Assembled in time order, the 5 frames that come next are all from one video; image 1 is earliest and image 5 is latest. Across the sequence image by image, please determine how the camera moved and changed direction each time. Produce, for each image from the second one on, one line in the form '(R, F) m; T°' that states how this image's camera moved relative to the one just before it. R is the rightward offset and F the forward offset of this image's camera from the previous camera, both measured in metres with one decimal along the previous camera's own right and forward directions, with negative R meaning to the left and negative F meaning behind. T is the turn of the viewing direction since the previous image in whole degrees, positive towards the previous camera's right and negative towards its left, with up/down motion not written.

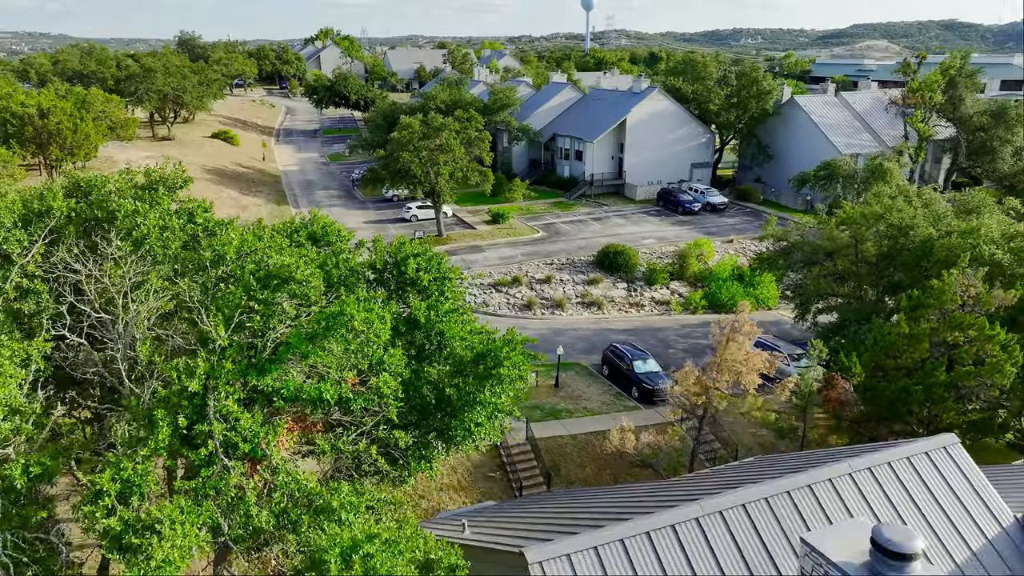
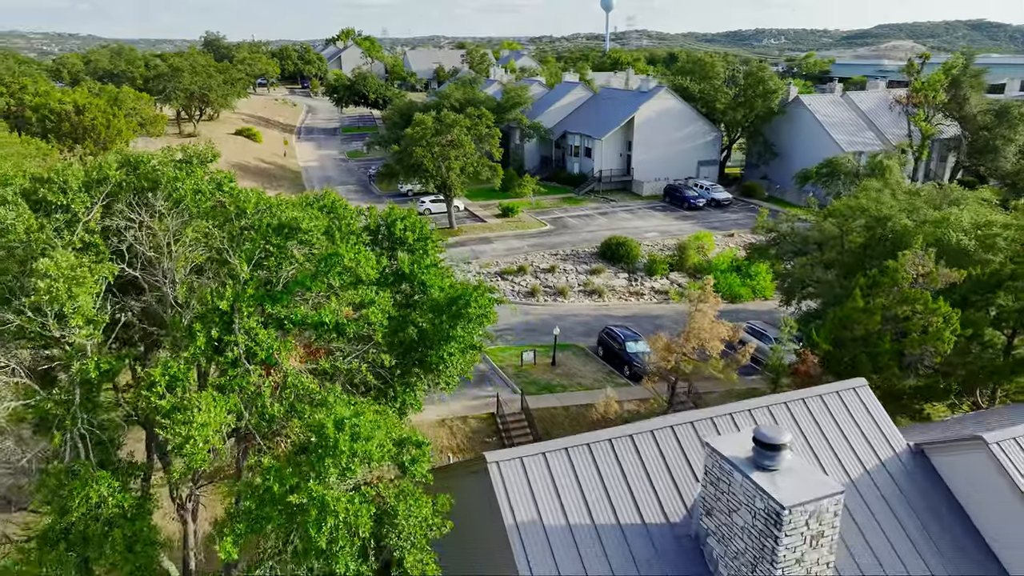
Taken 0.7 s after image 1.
(+0.7, -1.7) m; -2°
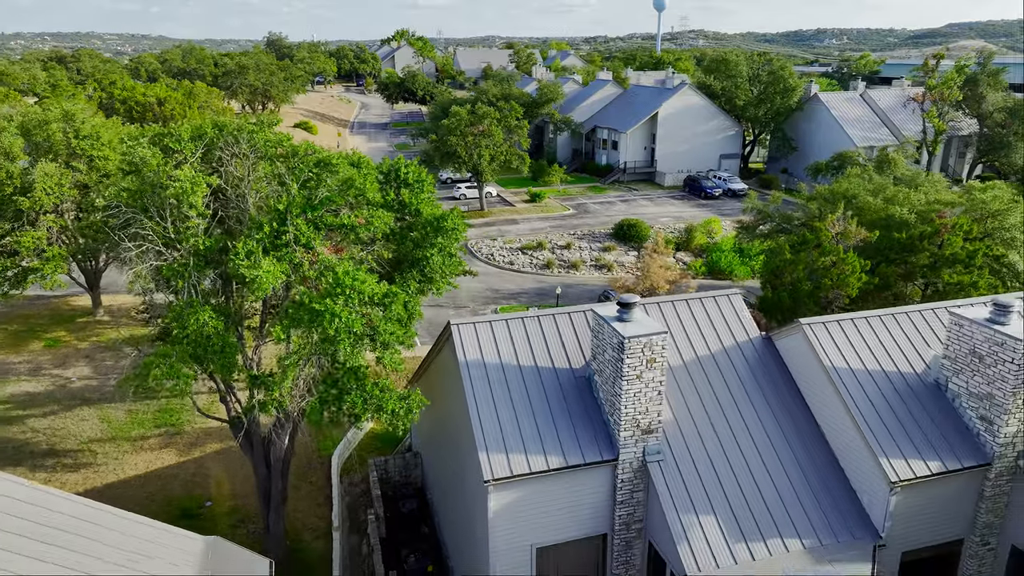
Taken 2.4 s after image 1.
(+1.8, -4.3) m; -4°
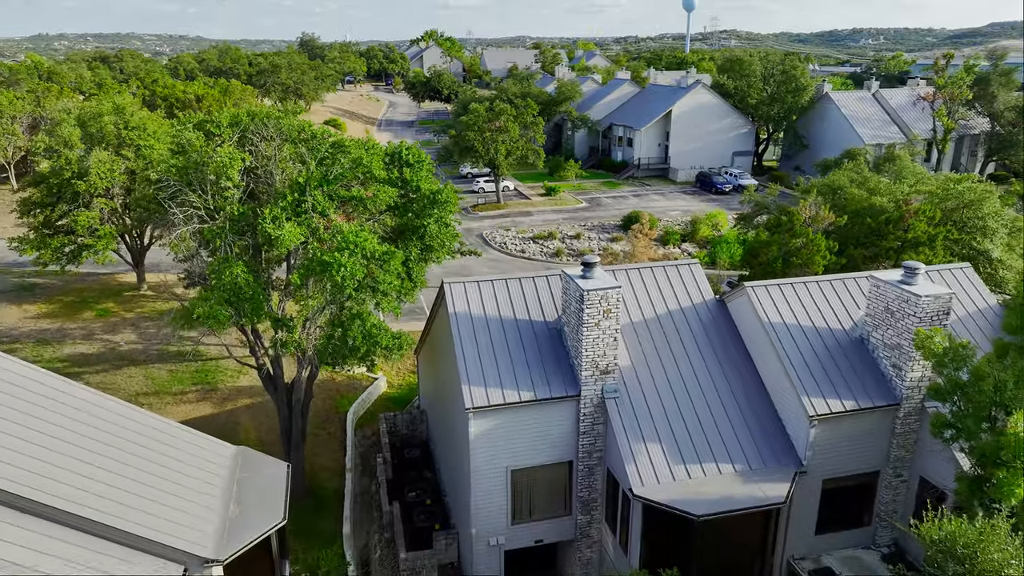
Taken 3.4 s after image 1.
(+1.0, -2.3) m; -2°
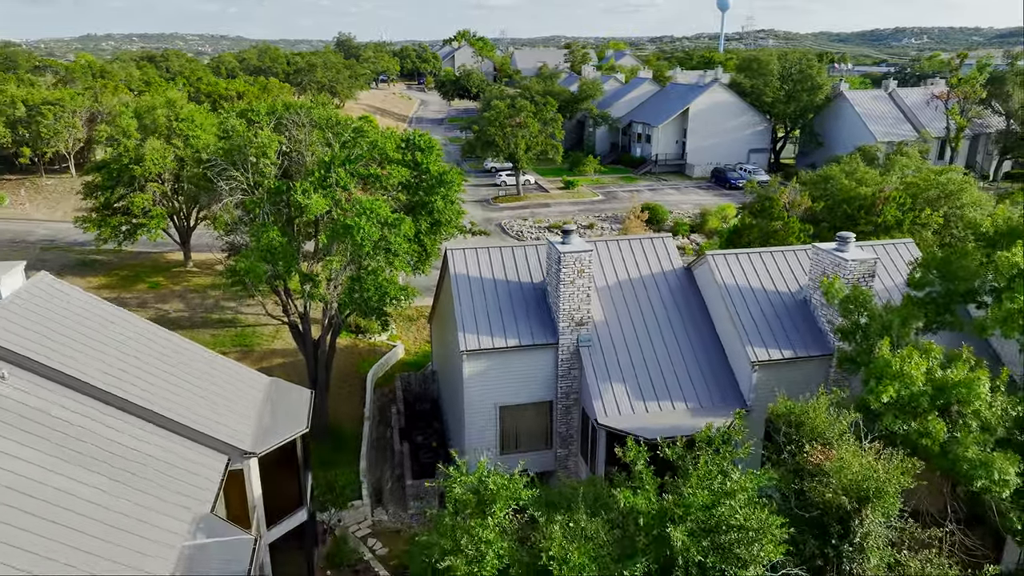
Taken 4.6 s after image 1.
(+1.0, -2.5) m; -3°
